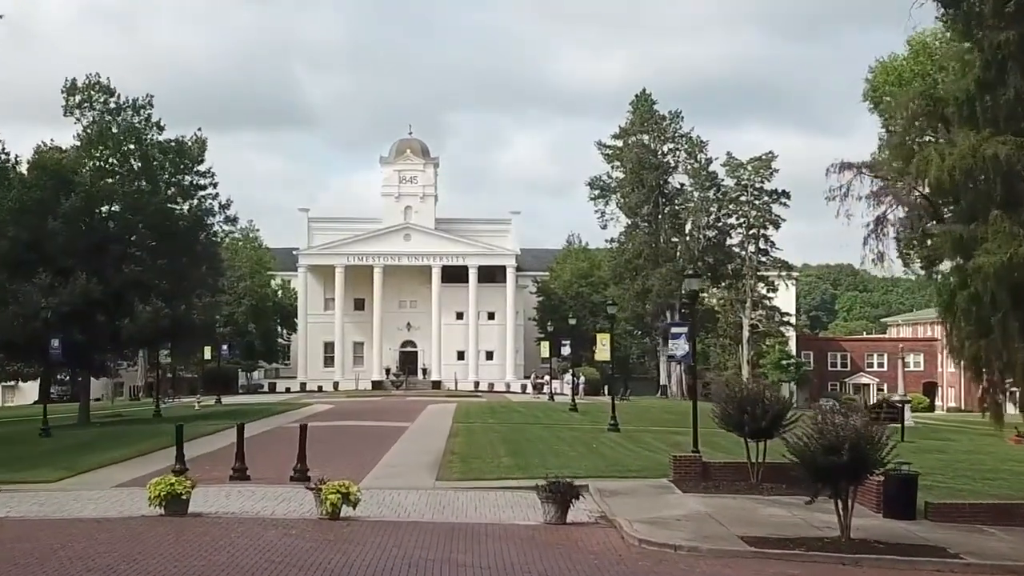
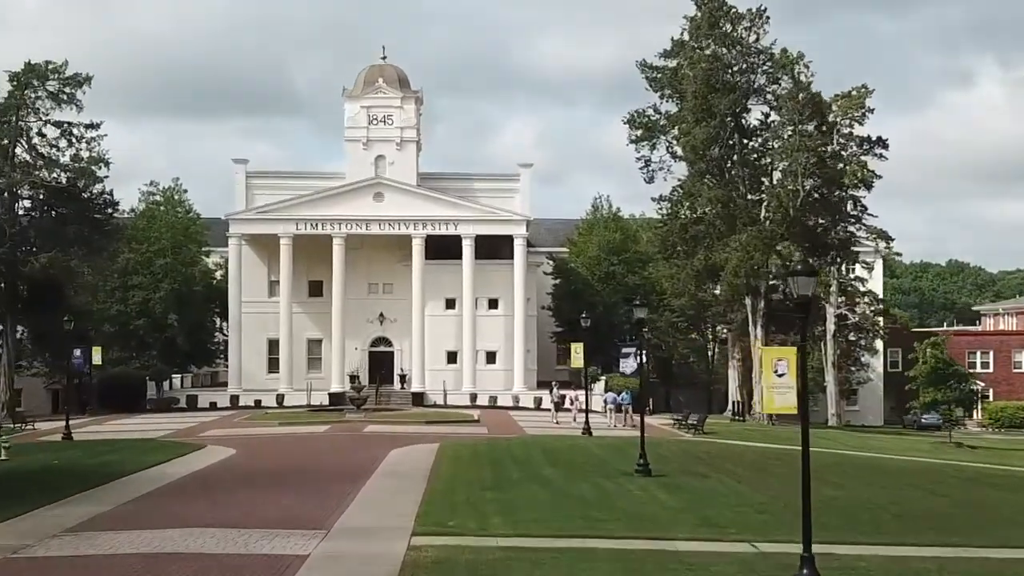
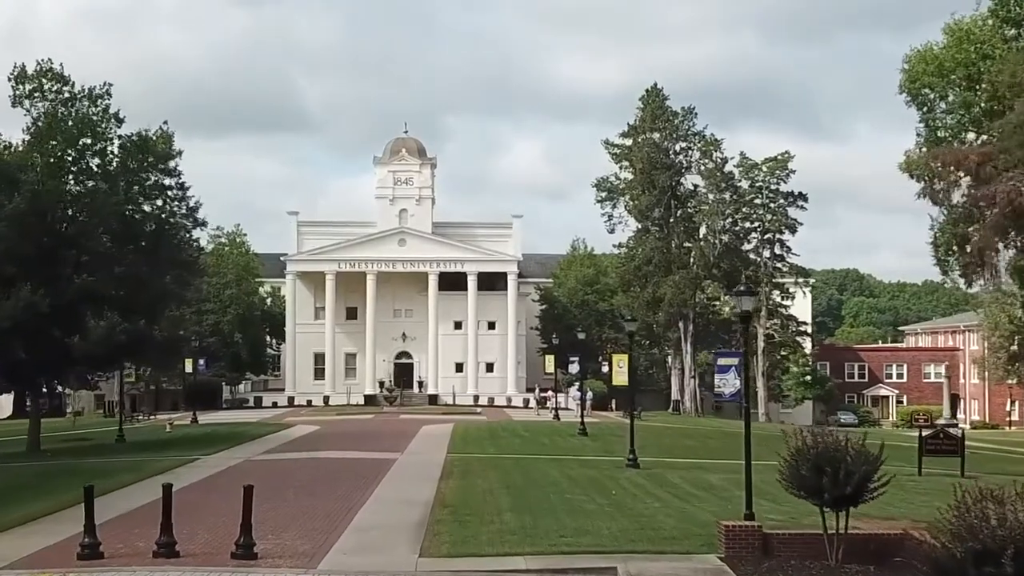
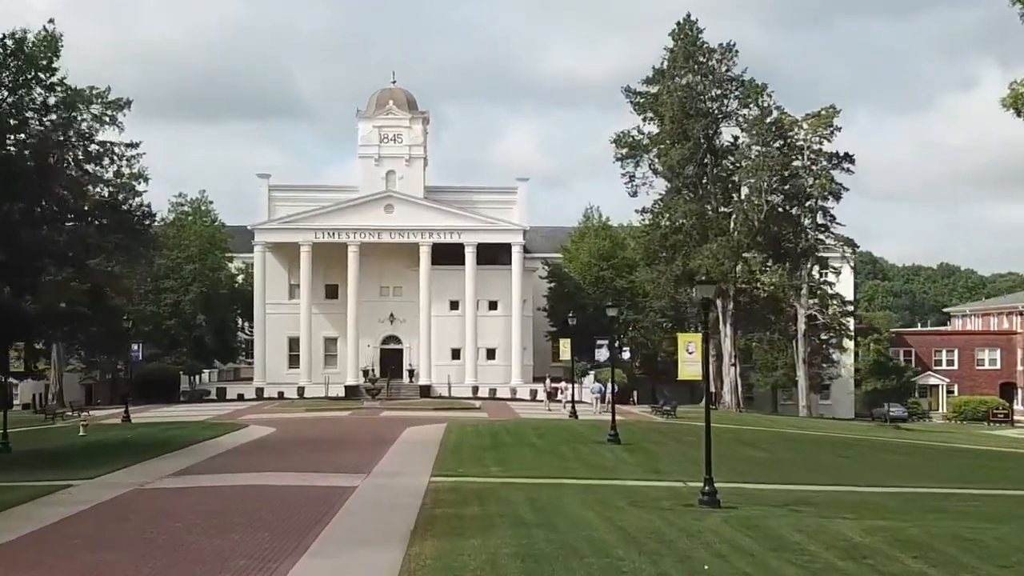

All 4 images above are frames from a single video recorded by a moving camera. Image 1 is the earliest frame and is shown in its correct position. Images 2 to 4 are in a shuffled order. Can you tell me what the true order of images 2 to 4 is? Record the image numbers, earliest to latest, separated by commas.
3, 4, 2
